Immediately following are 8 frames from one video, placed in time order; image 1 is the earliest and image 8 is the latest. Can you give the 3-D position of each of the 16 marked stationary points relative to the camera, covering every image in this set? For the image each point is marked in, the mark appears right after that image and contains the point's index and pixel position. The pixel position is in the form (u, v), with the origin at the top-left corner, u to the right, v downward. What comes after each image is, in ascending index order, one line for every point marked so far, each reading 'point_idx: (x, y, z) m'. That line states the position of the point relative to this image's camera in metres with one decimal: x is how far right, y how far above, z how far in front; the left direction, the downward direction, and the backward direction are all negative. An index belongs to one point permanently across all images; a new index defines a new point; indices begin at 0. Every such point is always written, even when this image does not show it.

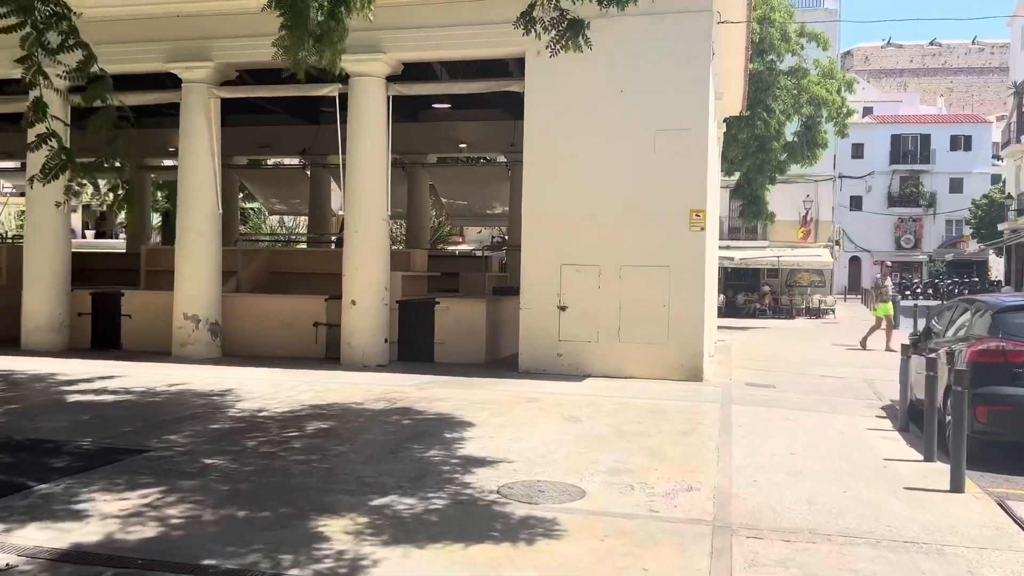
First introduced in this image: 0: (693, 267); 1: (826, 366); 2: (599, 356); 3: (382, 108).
0: (+2.4, +0.3, +10.9) m
1: (+5.0, -1.3, +13.2) m
2: (+1.2, -0.9, +11.2) m
3: (-1.9, +2.6, +12.0) m
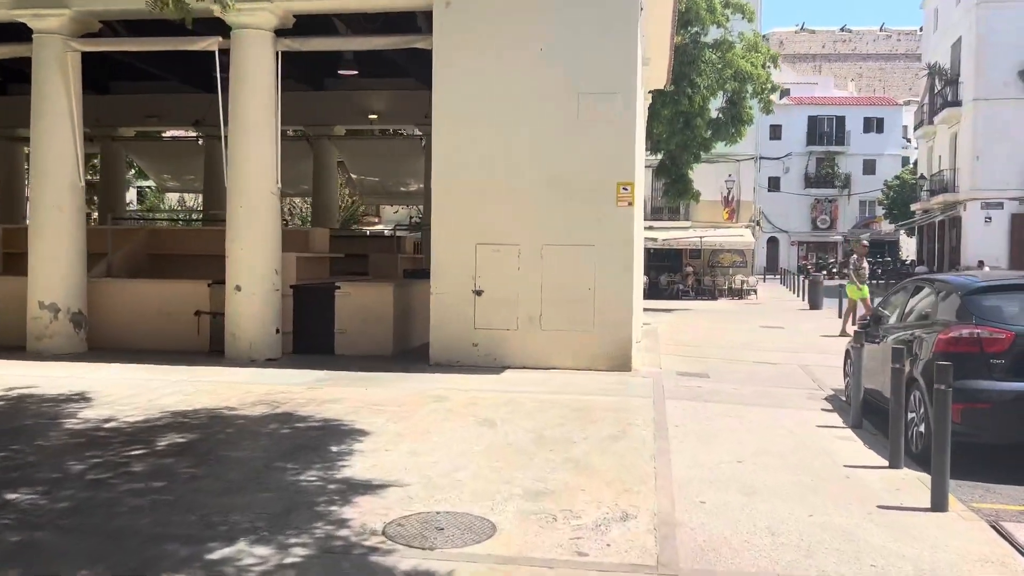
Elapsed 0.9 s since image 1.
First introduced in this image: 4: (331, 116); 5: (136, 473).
0: (+1.3, +0.5, +9.9) m
1: (+3.7, -1.0, +12.4) m
2: (+0.1, -0.7, +10.1) m
3: (-3.1, +2.8, +10.5) m
4: (-4.0, +3.8, +18.5) m
5: (-2.5, -1.2, +5.4) m
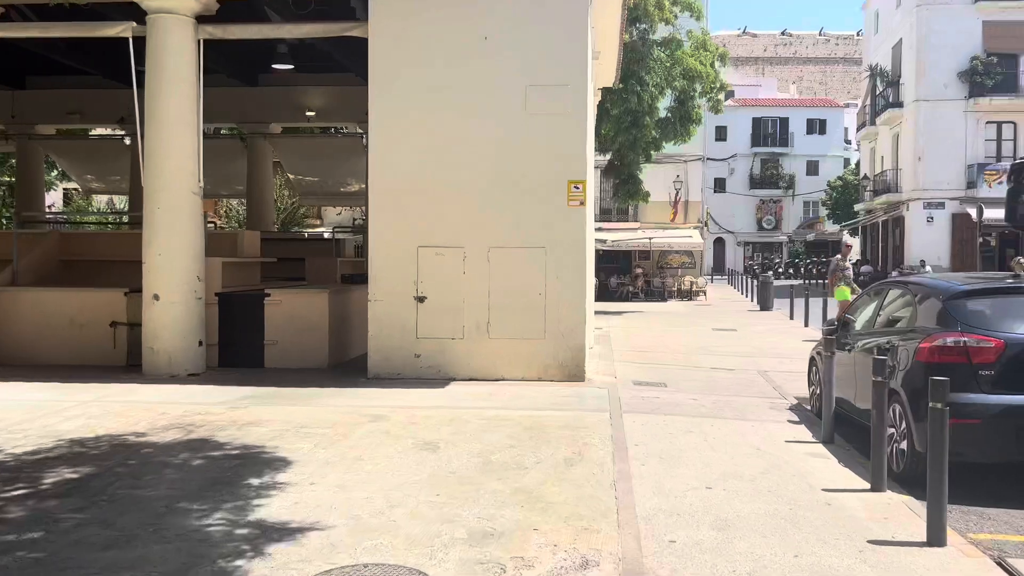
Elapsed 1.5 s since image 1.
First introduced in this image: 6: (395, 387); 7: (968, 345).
0: (+0.7, +0.4, +9.3) m
1: (+2.9, -1.0, +11.9) m
2: (-0.5, -0.8, +9.4) m
3: (-3.8, +2.7, +9.7) m
4: (-5.2, +3.7, +17.6) m
5: (-2.8, -1.3, +4.6) m
6: (-1.3, -1.1, +8.9) m
7: (+2.8, -0.4, +5.1) m
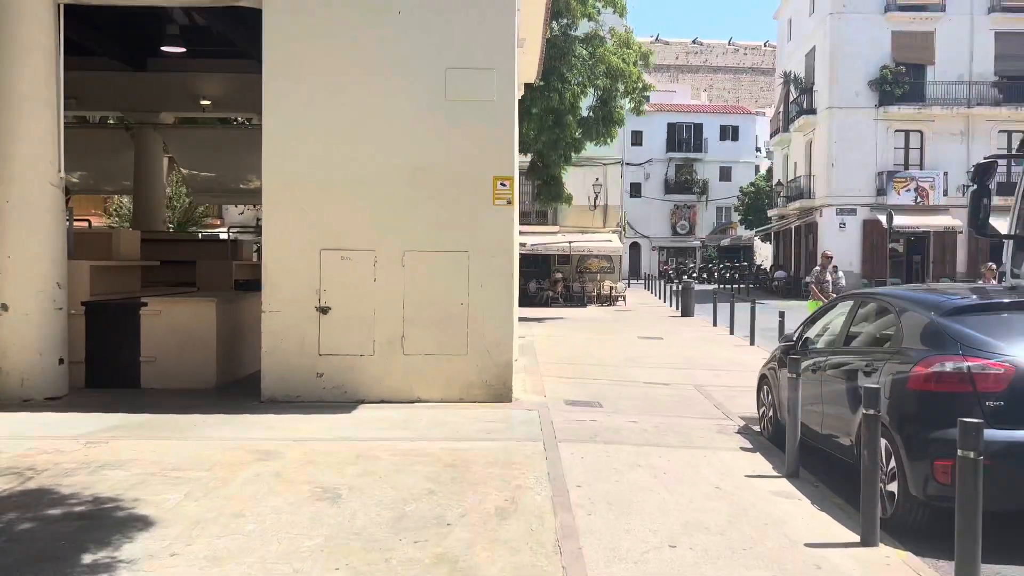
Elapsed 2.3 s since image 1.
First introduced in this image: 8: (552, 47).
0: (-0.1, +0.3, +8.3) m
1: (+1.8, -1.1, +11.1) m
2: (-1.3, -0.9, +8.2) m
3: (-4.6, +2.6, +8.2) m
4: (-6.9, +3.6, +15.9) m
5: (-3.1, -1.4, +3.2) m
6: (-2.0, -1.2, +7.7) m
7: (+2.4, -0.4, +4.4) m
8: (+0.9, +5.6, +19.3) m
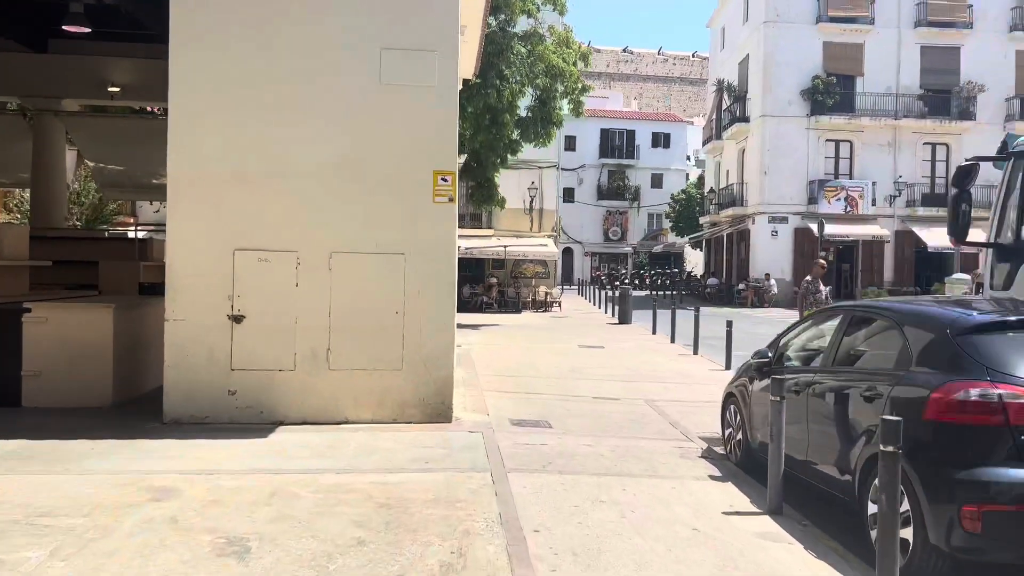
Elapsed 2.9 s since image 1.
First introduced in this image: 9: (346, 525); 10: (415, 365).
0: (-0.6, +0.3, +7.4) m
1: (+1.0, -1.2, +10.4) m
2: (-1.9, -0.9, +7.3) m
3: (-5.1, +2.6, +7.0) m
4: (-8.0, +3.6, +14.5) m
5: (-3.2, -1.4, +2.2) m
6: (-2.5, -1.2, +6.7) m
7: (+2.2, -0.5, +3.7) m
8: (-0.5, +5.5, +18.5) m
9: (-0.9, -1.3, +4.5) m
10: (-0.9, -0.7, +7.4) m
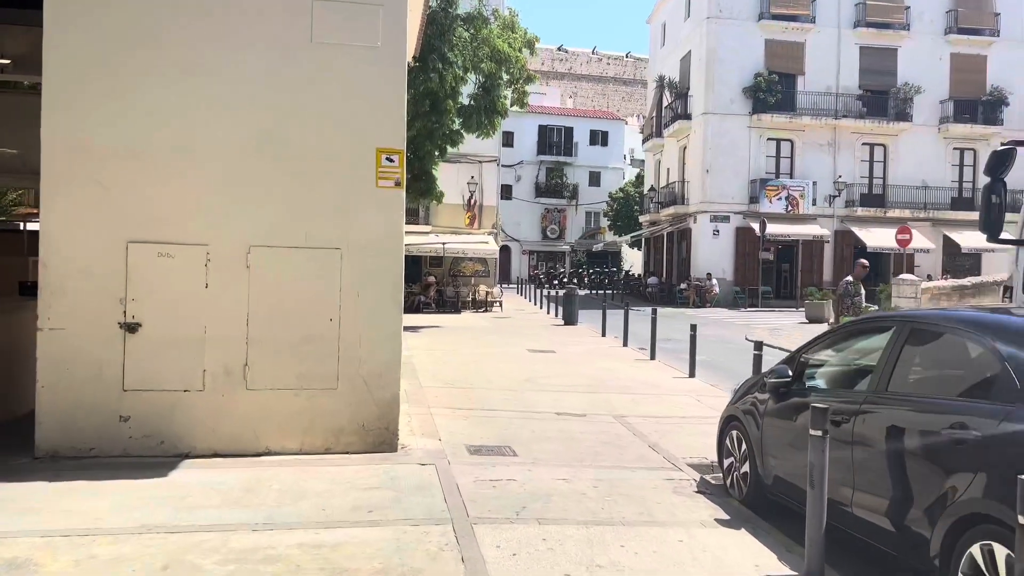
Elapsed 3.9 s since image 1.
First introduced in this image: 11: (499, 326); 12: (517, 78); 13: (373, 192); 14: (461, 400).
0: (-1.0, +0.3, +6.2) m
1: (+0.4, -1.2, +9.3) m
2: (-2.2, -0.9, +6.0) m
3: (-5.3, +2.6, +5.4) m
4: (-8.8, +3.6, +12.7) m
5: (-3.1, -1.4, +0.7) m
6: (-2.8, -1.2, +5.3) m
7: (+2.2, -0.5, +2.8) m
8: (-1.7, +5.5, +17.2) m
9: (-1.0, -1.3, +3.3) m
10: (-1.2, -0.7, +6.1) m
11: (-0.3, -0.9, +19.7) m
12: (+0.1, +4.9, +19.4) m
13: (-1.0, +0.8, +6.2) m
14: (-0.5, -1.2, +8.6) m
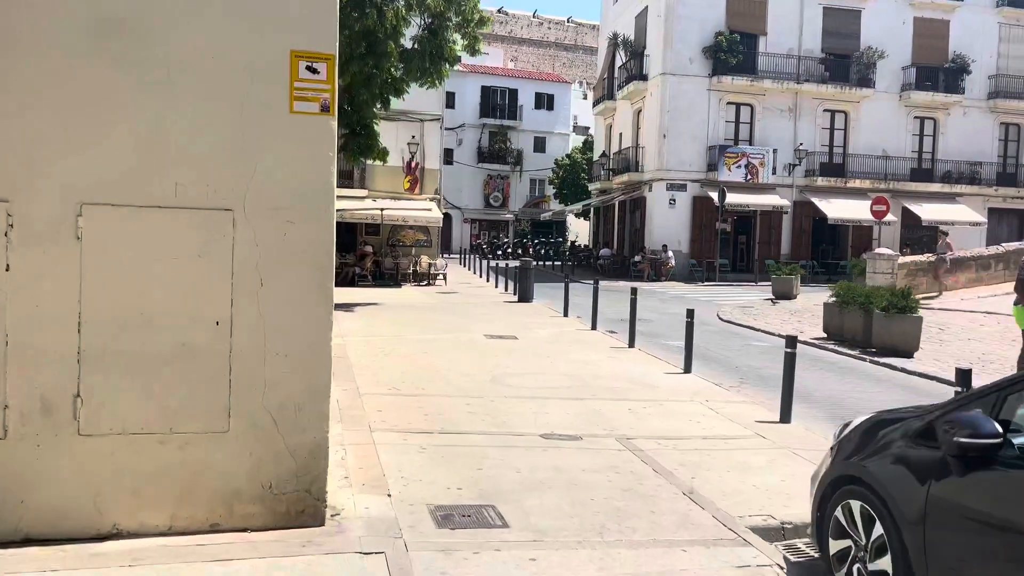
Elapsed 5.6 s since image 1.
0: (-1.0, +0.3, +4.0) m
1: (+0.1, -1.0, +7.2) m
2: (-2.2, -0.8, +3.7) m
3: (-5.3, +2.7, +2.8) m
4: (-9.3, +3.9, +9.7) m
5: (-2.7, -1.5, -1.6) m
6: (-2.7, -1.2, +3.0) m
7: (+2.4, -0.6, +0.8) m
8: (-2.5, +6.0, +14.7) m
9: (-0.8, -1.3, +1.1) m
10: (-1.2, -0.6, +3.9) m
11: (-1.4, -0.3, +17.5) m
12: (-0.9, +5.5, +17.0) m
13: (-1.1, +0.8, +3.9) m
14: (-0.8, -1.0, +6.5) m
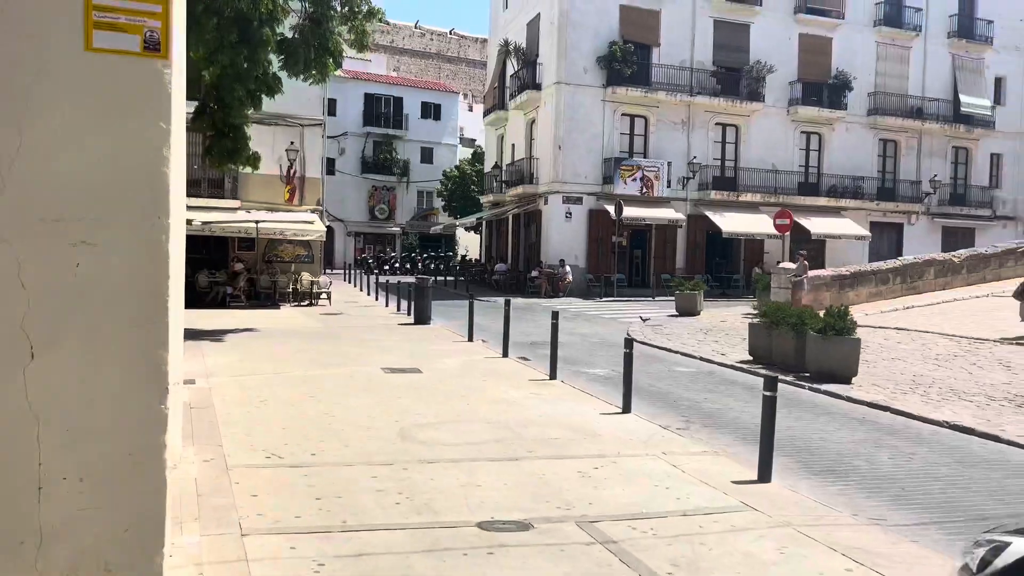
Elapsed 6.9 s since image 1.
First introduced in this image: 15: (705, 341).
0: (-1.1, +0.2, +2.3) m
1: (-0.4, -1.3, +5.7) m
2: (-2.2, -1.0, +1.8) m
3: (-5.2, +2.4, +0.5) m
4: (-10.2, +3.6, +6.8) m
5: (-2.0, -1.6, -3.5) m
6: (-2.7, -1.4, +1.0) m
7: (+2.7, -0.7, -0.4) m
8: (-4.2, +5.6, +12.8) m
9: (-0.5, -1.5, -0.5) m
10: (-1.3, -0.8, +2.2) m
11: (-3.4, -0.7, +15.6) m
12: (-2.9, +5.1, +15.3) m
13: (-1.2, +0.6, +2.2) m
14: (-1.2, -1.2, +4.7) m
15: (+3.6, -1.0, +15.6) m
